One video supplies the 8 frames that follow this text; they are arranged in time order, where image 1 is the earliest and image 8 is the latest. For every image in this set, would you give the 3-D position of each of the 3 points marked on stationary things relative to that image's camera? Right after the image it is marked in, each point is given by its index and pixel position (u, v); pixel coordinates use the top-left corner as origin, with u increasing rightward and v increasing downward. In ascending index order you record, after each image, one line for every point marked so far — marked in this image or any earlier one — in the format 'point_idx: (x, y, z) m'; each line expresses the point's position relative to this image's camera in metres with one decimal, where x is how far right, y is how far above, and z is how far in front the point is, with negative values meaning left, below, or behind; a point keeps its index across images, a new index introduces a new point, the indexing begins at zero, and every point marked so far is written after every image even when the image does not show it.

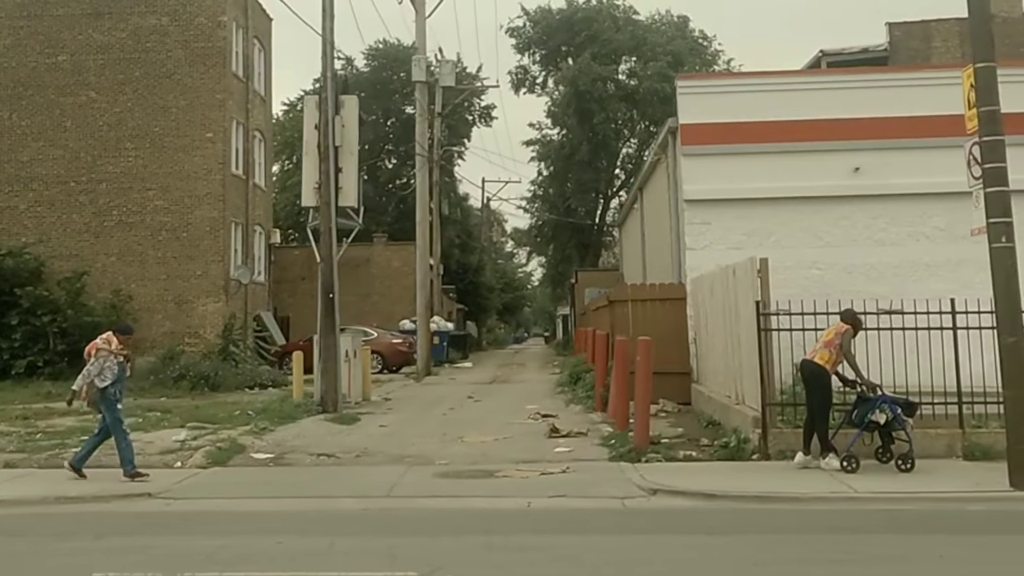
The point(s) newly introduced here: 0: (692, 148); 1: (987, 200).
0: (+2.7, +2.1, +15.8) m
1: (+3.9, +0.7, +9.0) m
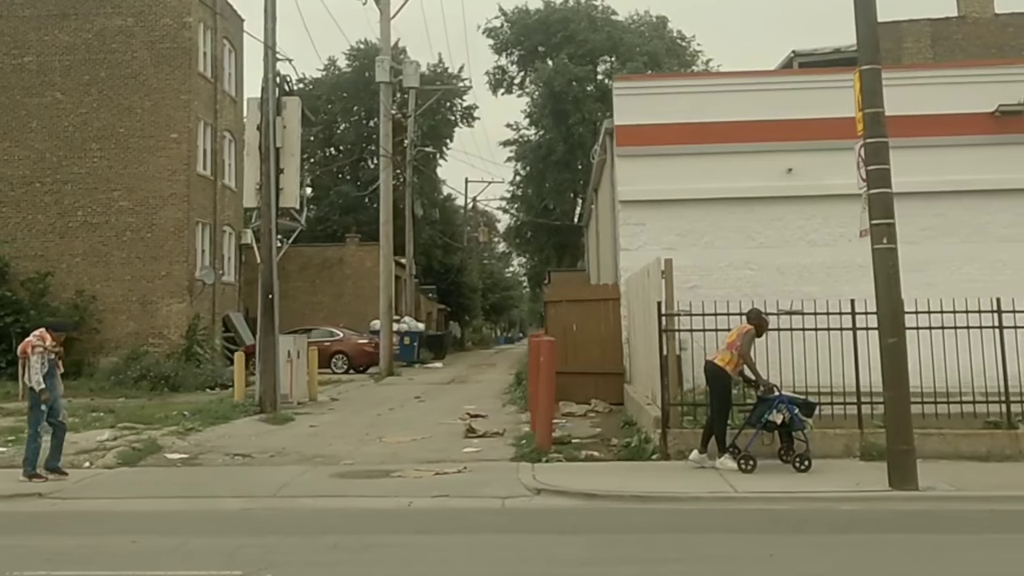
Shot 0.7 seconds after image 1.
0: (+1.7, +2.1, +15.9) m
1: (+3.0, +0.7, +9.0) m
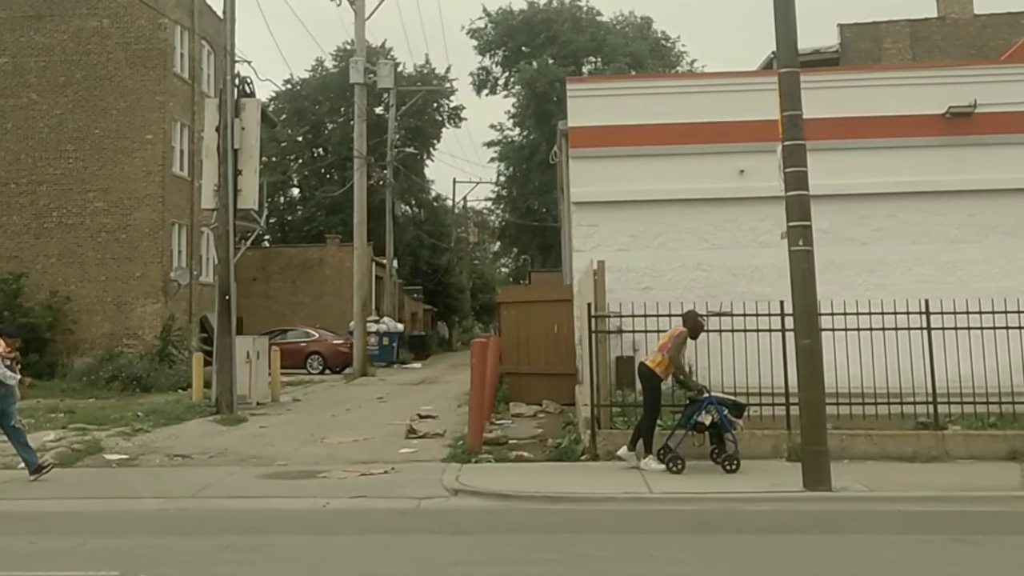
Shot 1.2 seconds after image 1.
0: (+1.0, +2.0, +15.9) m
1: (+2.3, +0.7, +9.1) m
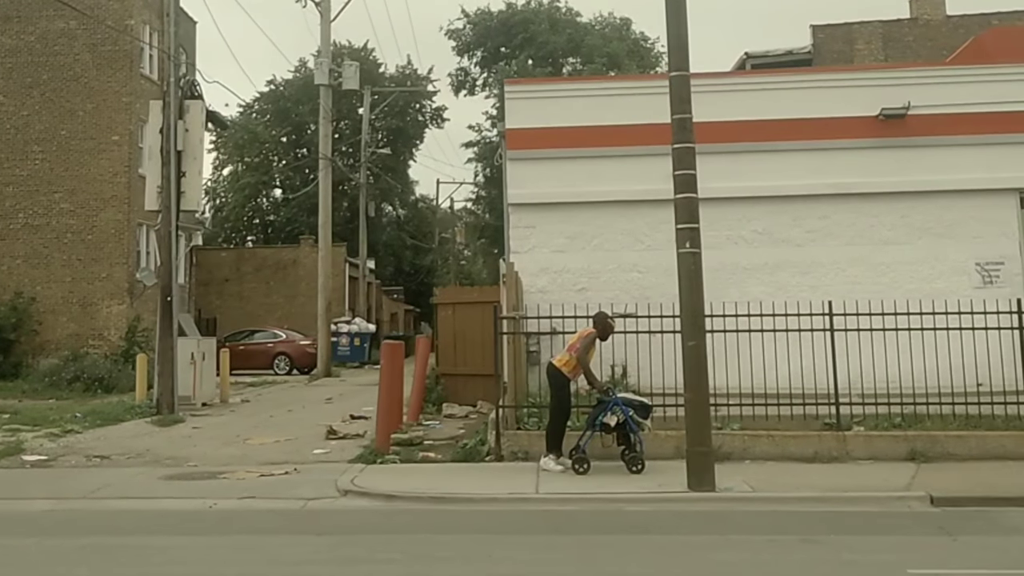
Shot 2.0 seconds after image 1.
0: (+0.1, +2.0, +16.0) m
1: (+1.4, +0.7, +9.2) m
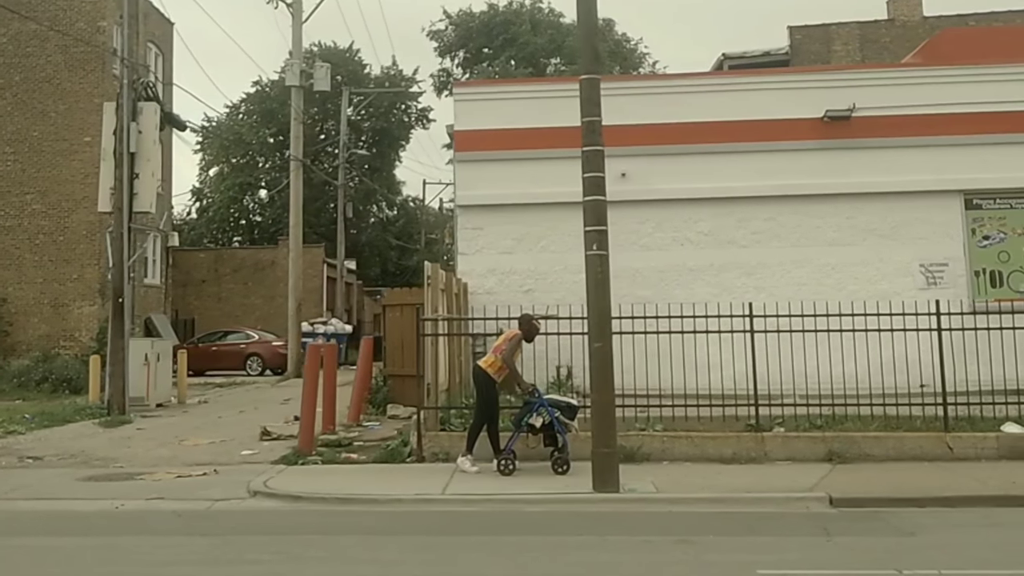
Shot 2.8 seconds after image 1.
0: (-0.7, +2.0, +16.0) m
1: (+0.6, +0.7, +9.2) m
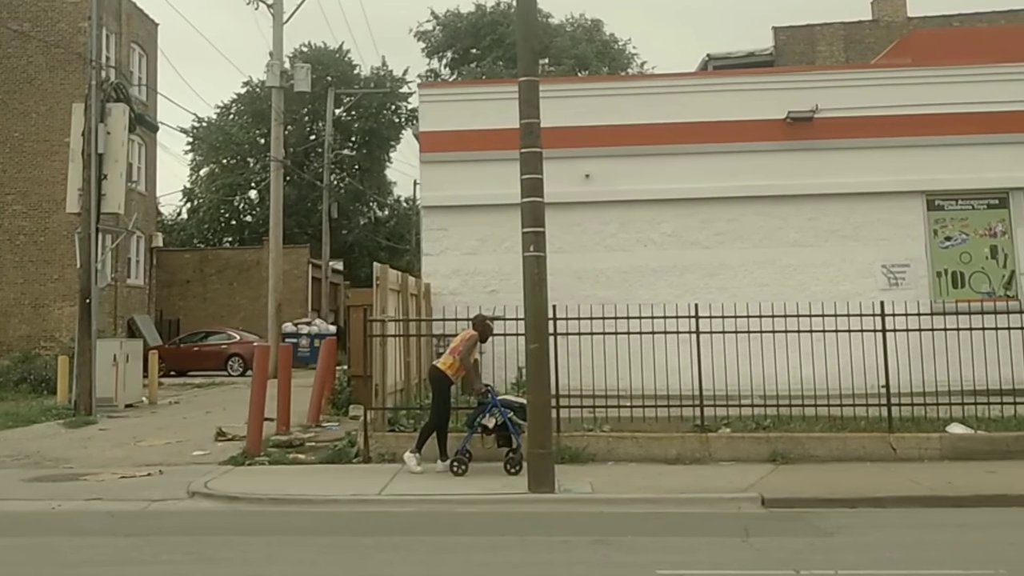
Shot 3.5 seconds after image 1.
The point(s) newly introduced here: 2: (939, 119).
0: (-1.2, +2.0, +16.1) m
1: (+0.1, +0.7, +9.2) m
2: (+6.2, +2.4, +15.6) m
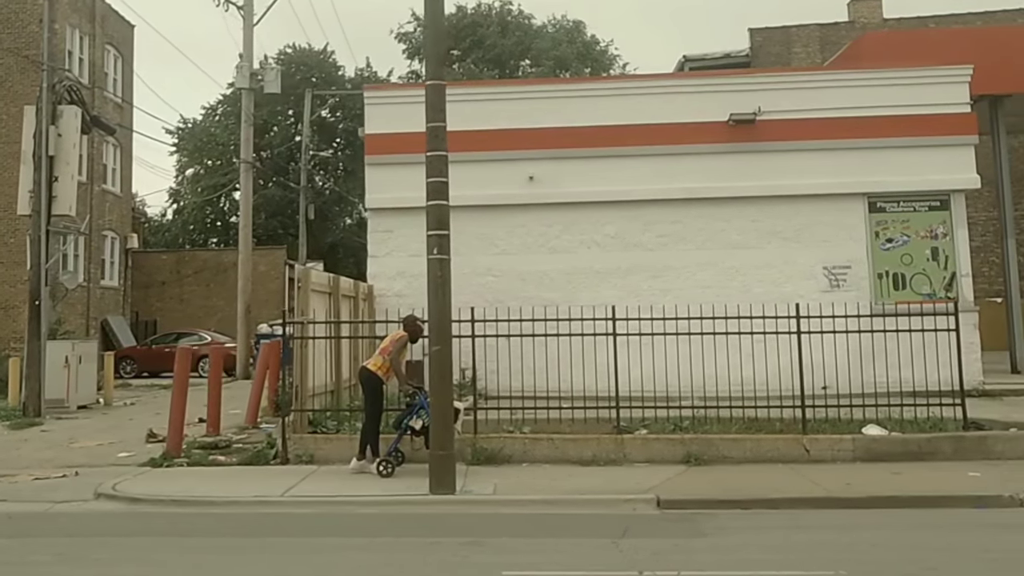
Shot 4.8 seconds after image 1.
0: (-2.0, +2.0, +16.1) m
1: (-0.7, +0.6, +9.3) m
2: (+5.4, +2.4, +15.7) m
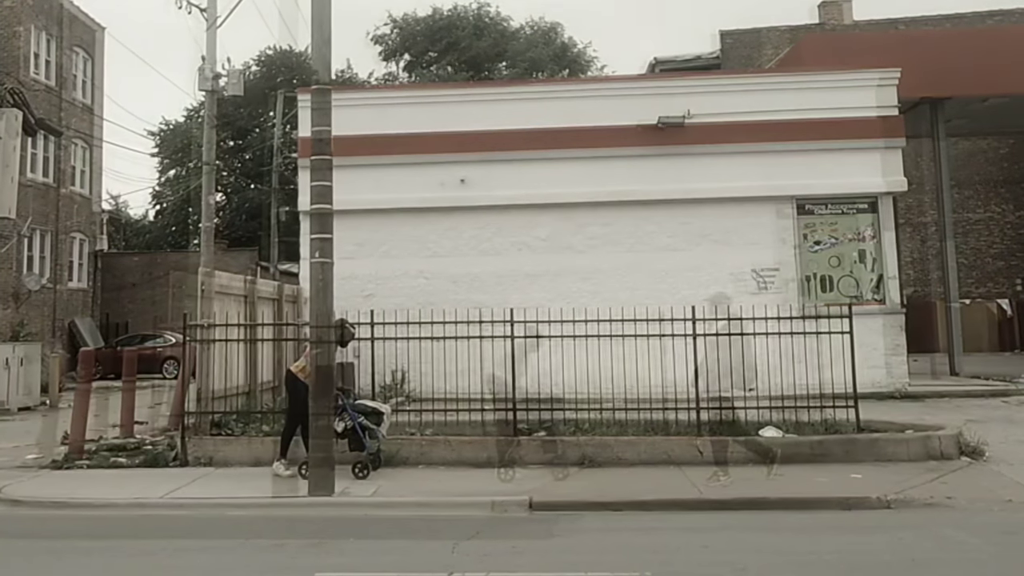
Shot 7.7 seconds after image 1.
0: (-3.0, +1.9, +16.2) m
1: (-1.7, +0.6, +9.4) m
2: (+4.4, +2.4, +15.7) m
